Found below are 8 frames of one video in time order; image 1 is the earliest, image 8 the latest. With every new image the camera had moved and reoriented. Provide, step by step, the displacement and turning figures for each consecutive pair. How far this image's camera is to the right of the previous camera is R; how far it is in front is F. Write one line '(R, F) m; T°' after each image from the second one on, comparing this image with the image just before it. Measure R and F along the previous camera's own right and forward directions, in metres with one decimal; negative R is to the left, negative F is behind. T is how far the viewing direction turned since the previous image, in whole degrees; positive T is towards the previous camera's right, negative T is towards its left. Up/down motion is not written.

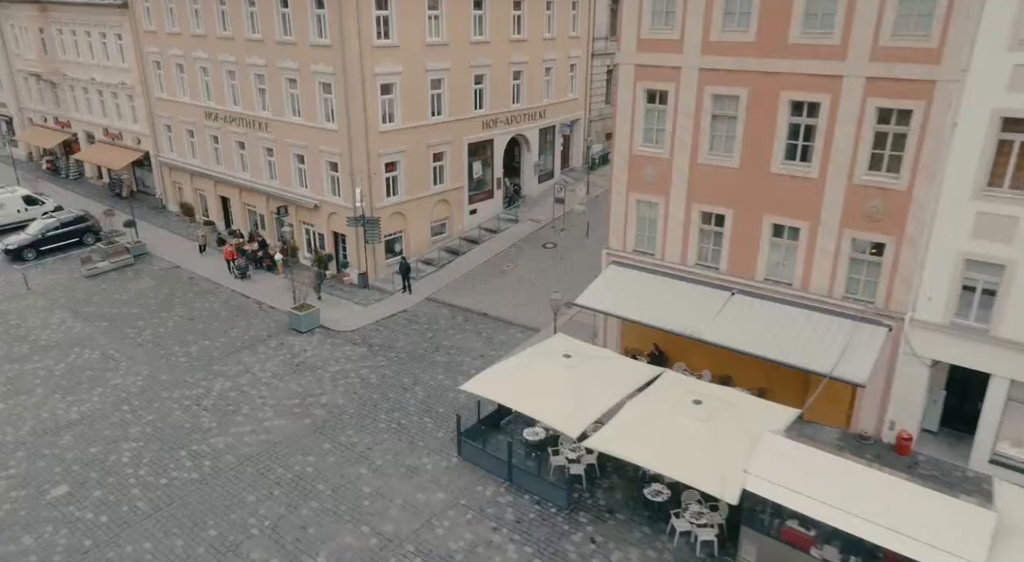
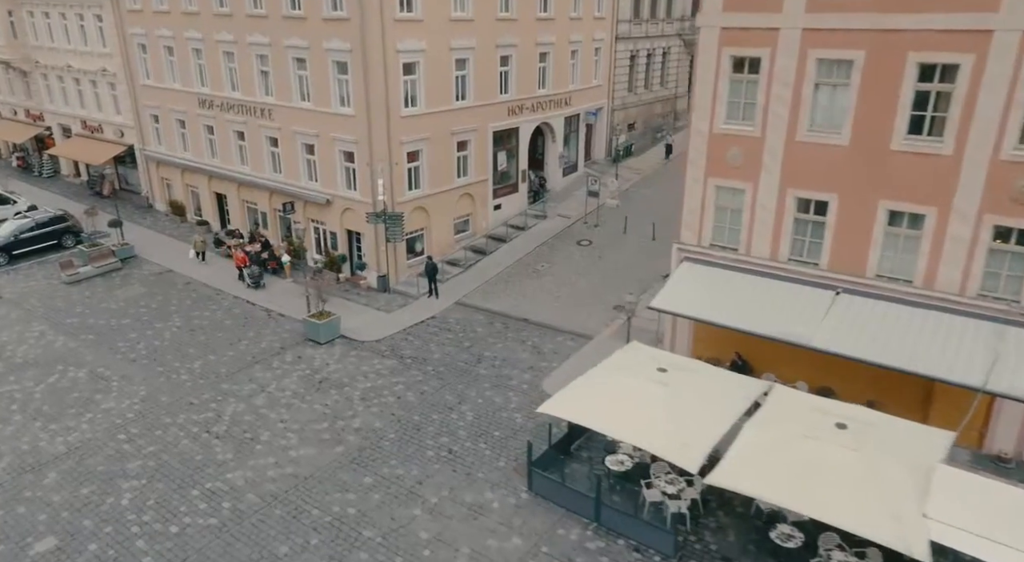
(-2.3, +3.1) m; +2°
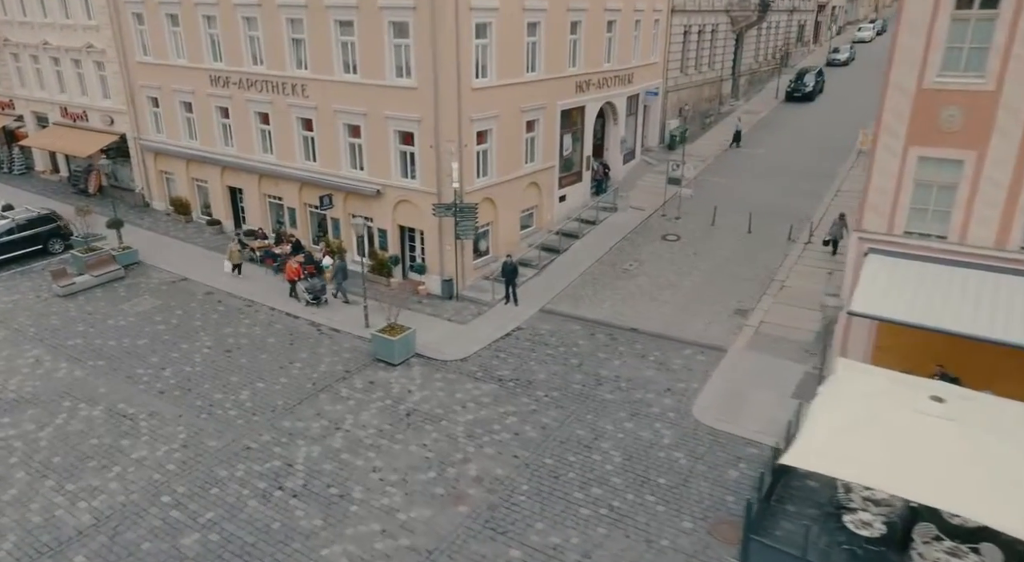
(-4.0, +4.3) m; +3°
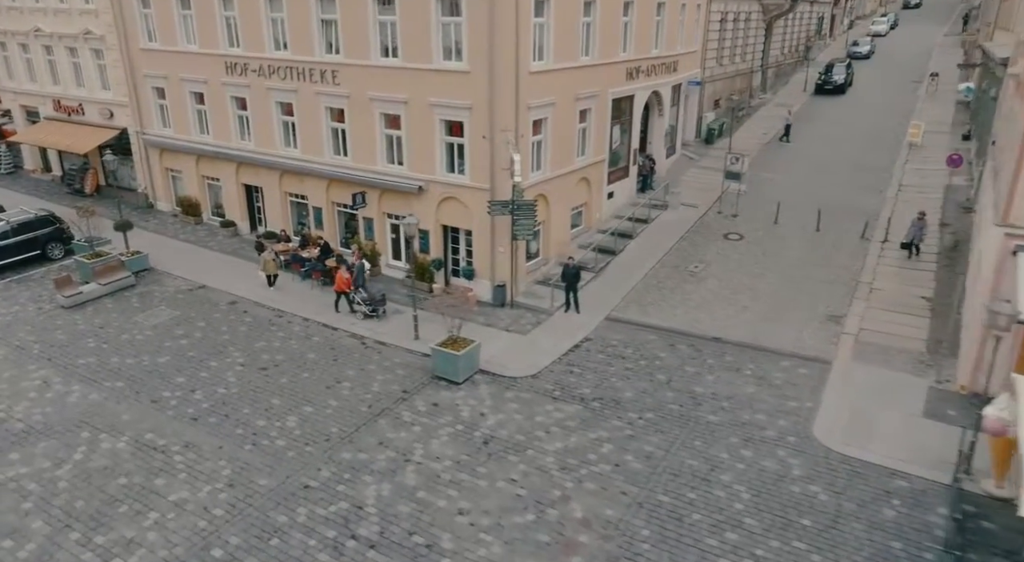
(-2.3, +2.2) m; +1°
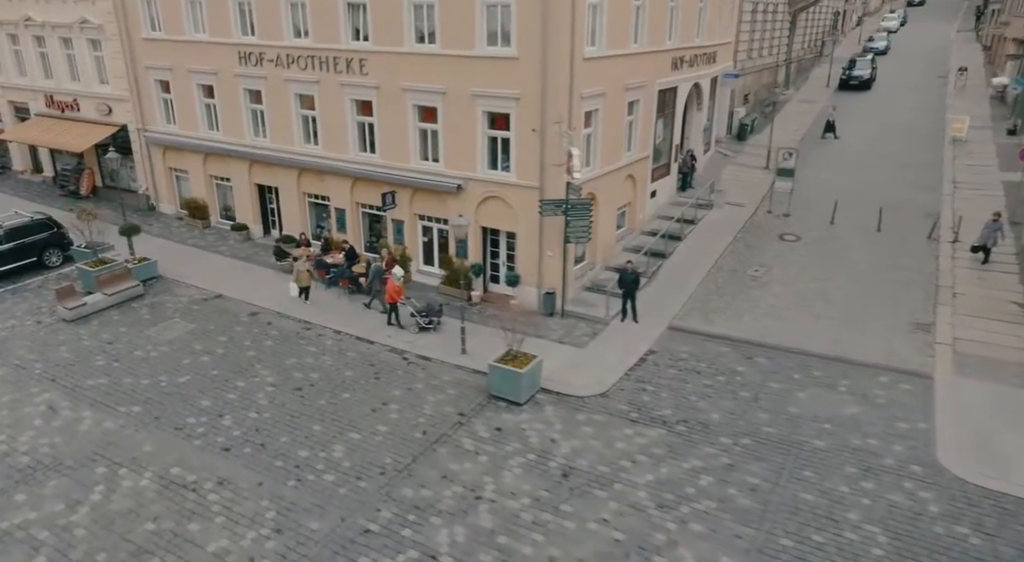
(-1.7, +1.8) m; +1°
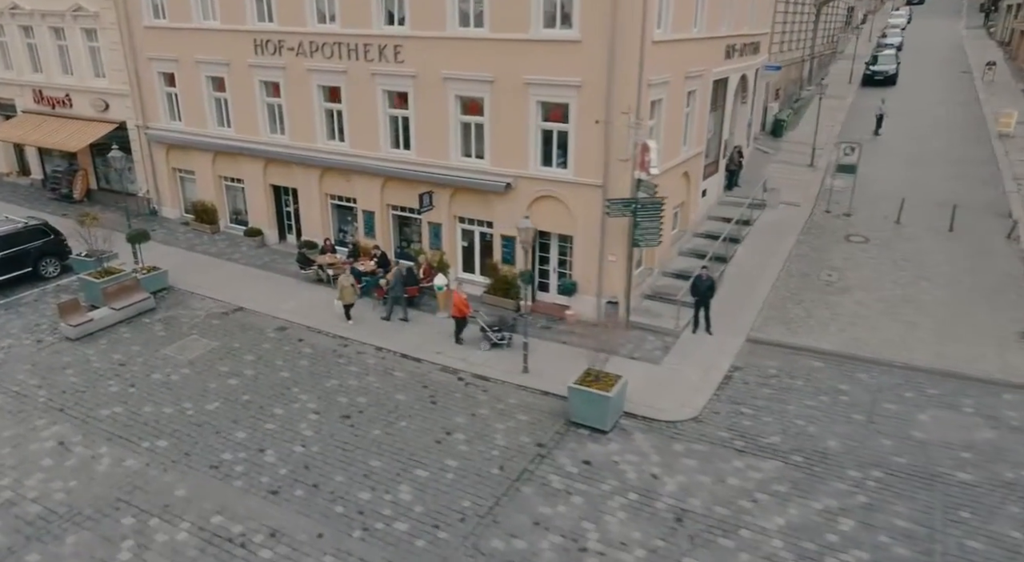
(-1.9, +1.9) m; +1°
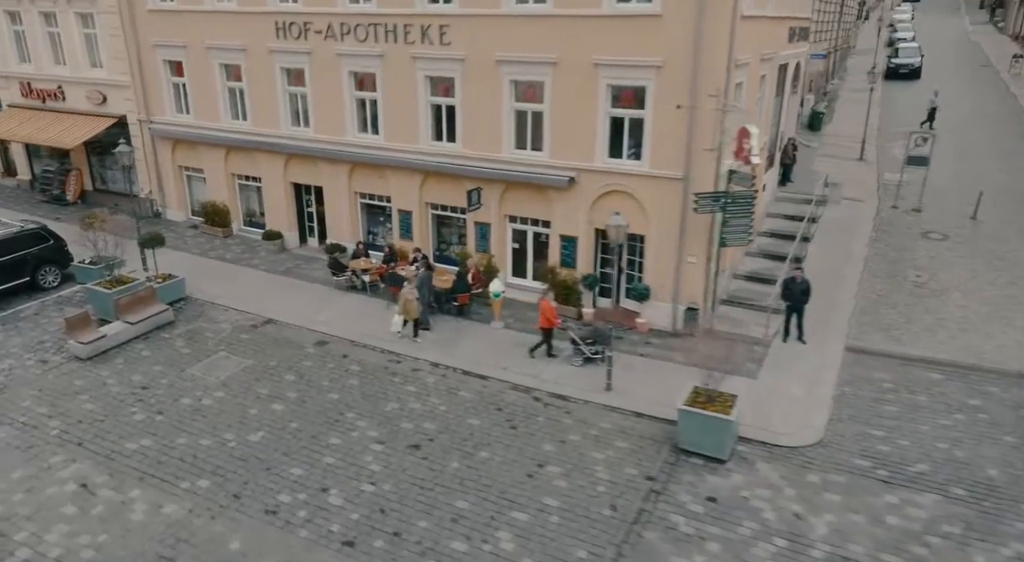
(-2.0, +1.9) m; +2°
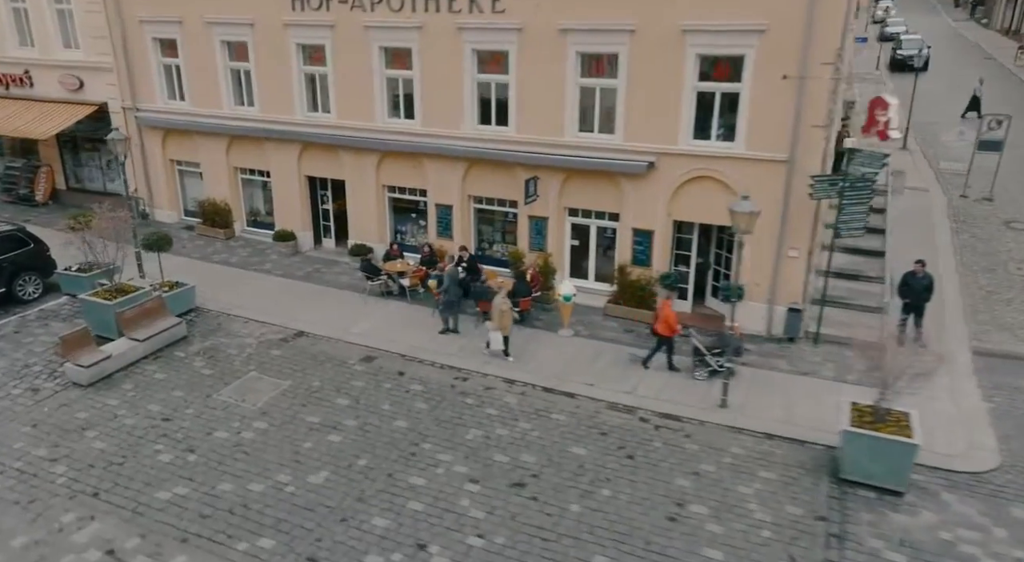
(-2.3, +2.2) m; +3°
